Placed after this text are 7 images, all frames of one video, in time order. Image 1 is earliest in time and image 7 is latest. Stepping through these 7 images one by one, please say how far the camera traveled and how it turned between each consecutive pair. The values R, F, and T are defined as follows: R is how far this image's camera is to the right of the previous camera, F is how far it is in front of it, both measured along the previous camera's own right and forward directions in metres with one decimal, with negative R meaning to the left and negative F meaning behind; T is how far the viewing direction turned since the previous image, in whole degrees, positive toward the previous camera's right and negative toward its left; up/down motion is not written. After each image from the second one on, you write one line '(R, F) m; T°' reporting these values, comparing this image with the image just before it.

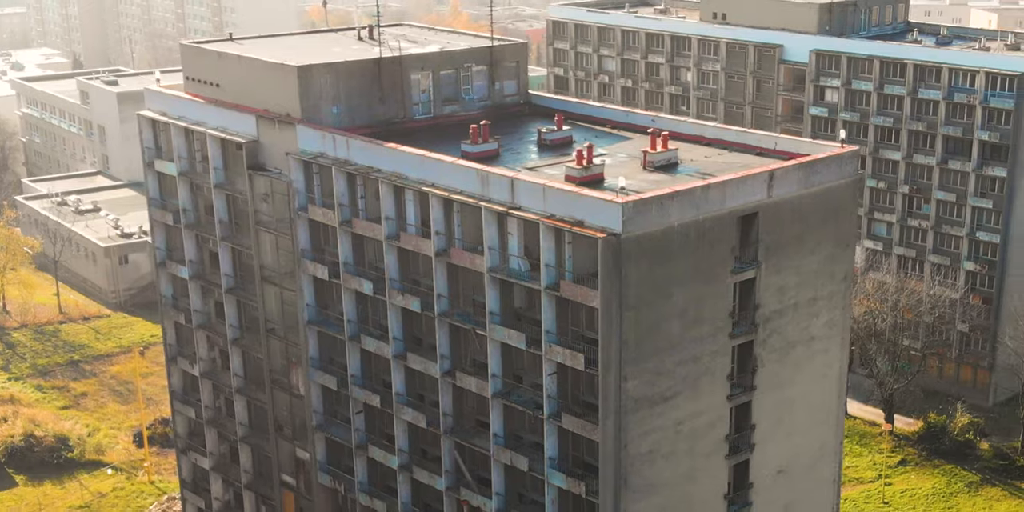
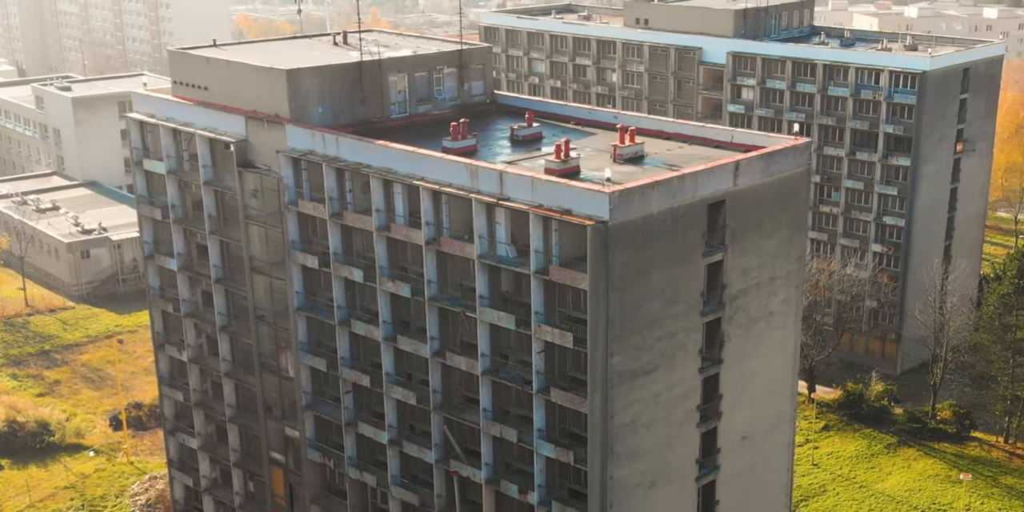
(-2.6, -2.5) m; +6°
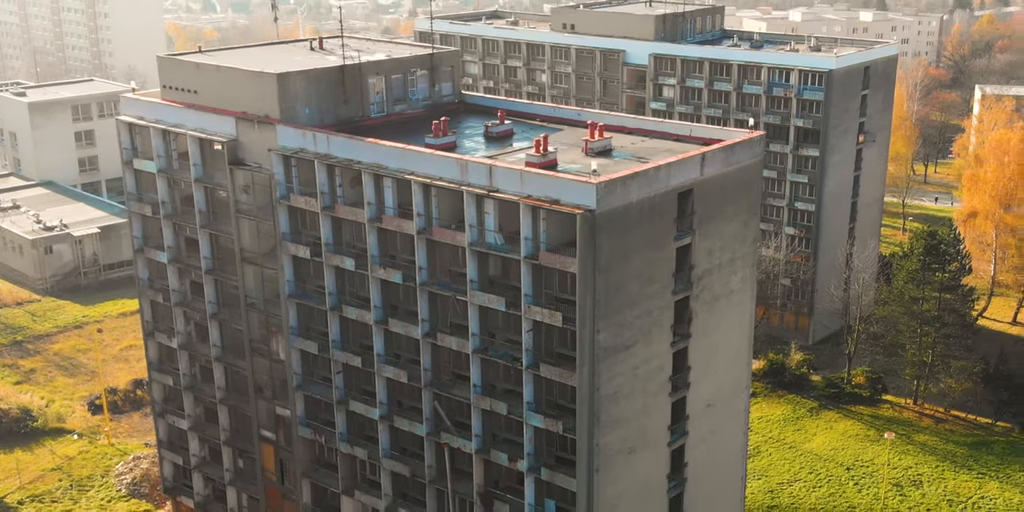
(-3.1, -2.8) m; +6°
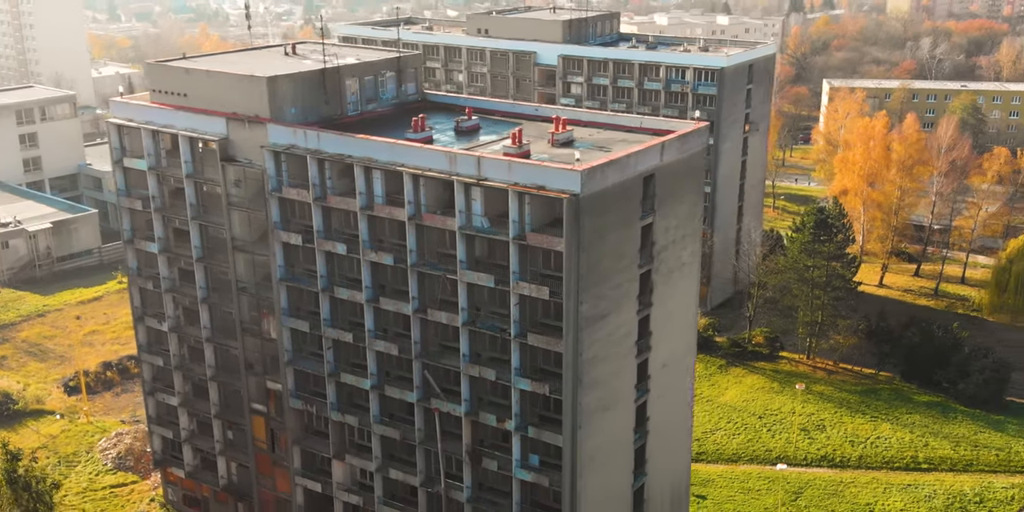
(-4.7, -3.9) m; +8°
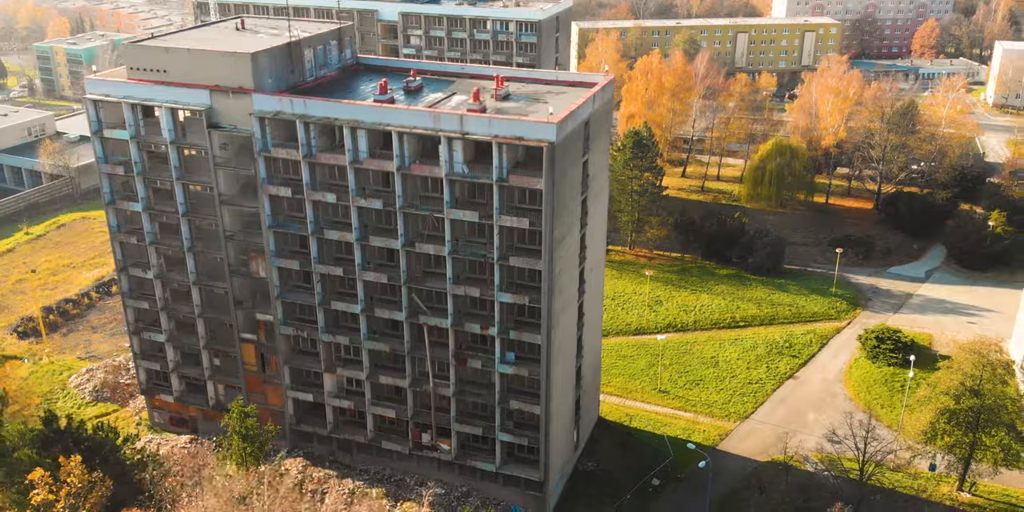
(-13.7, -7.4) m; +18°
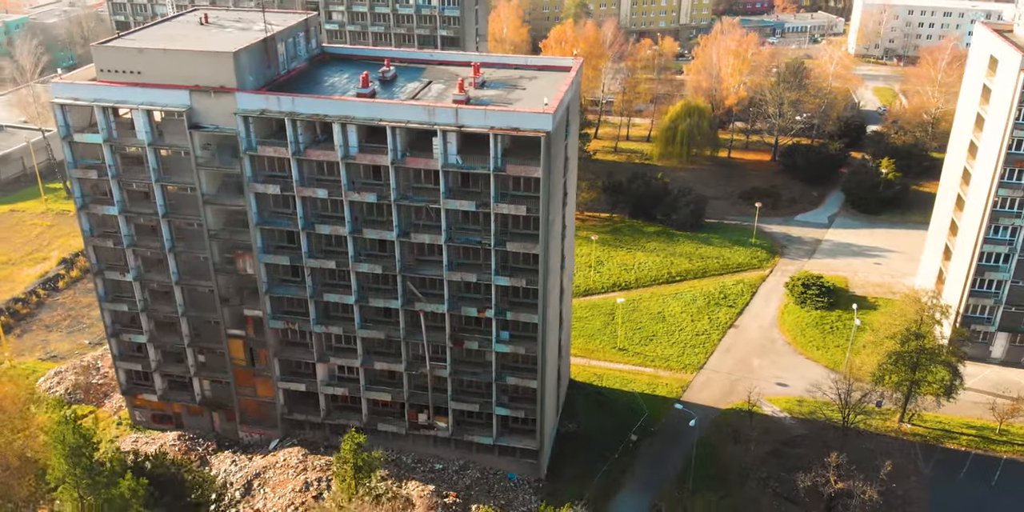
(-8.5, -1.0) m; +11°
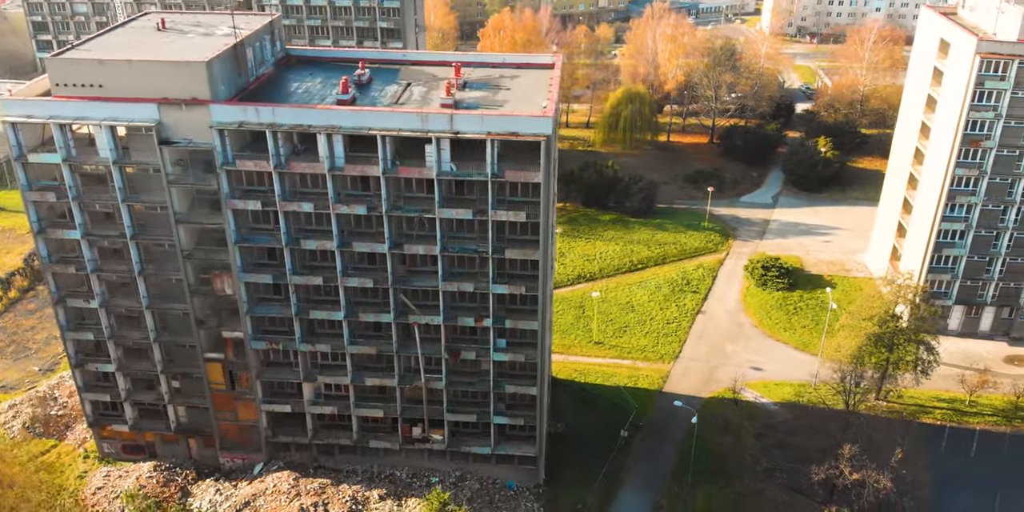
(-5.9, +1.9) m; +8°
